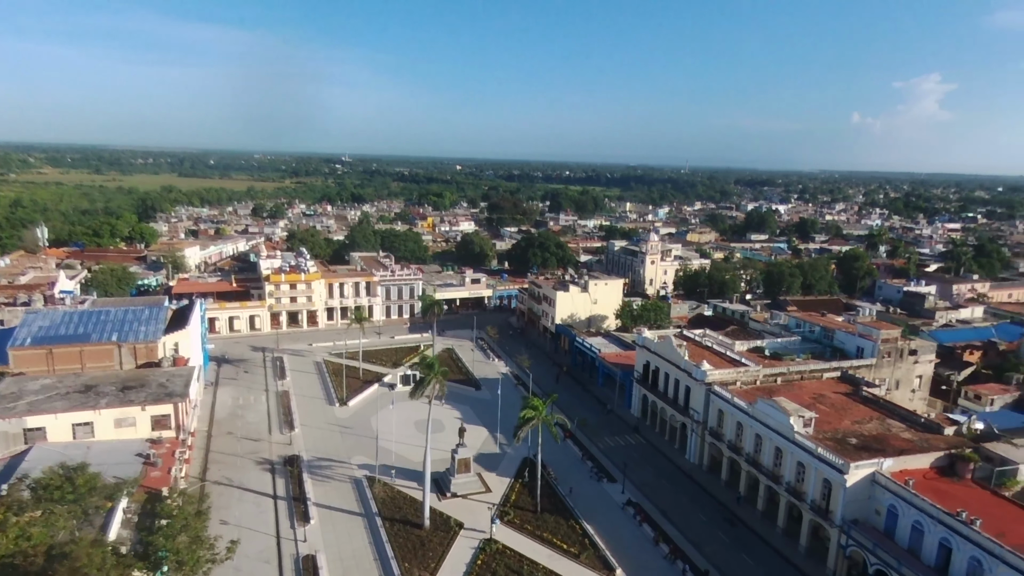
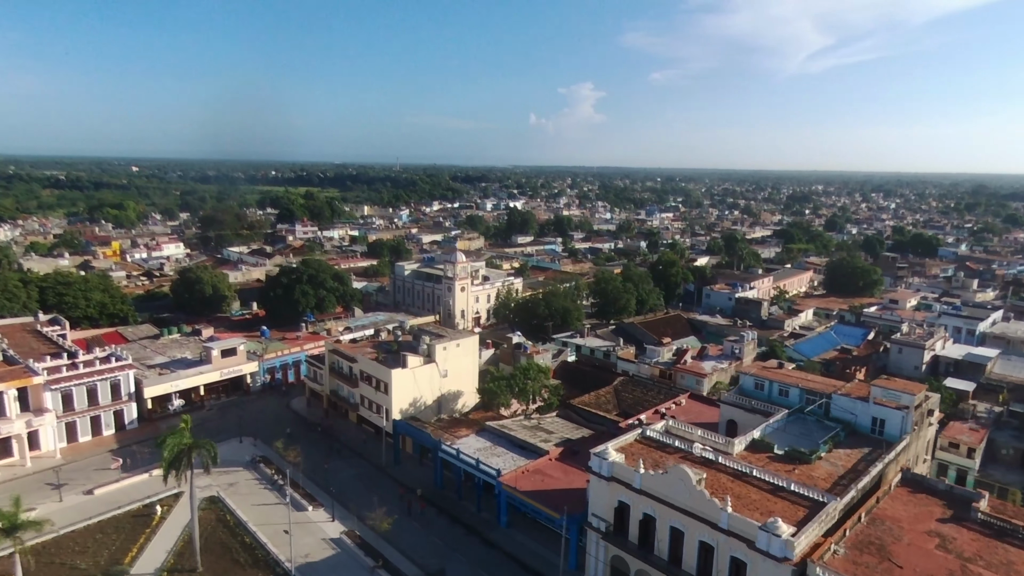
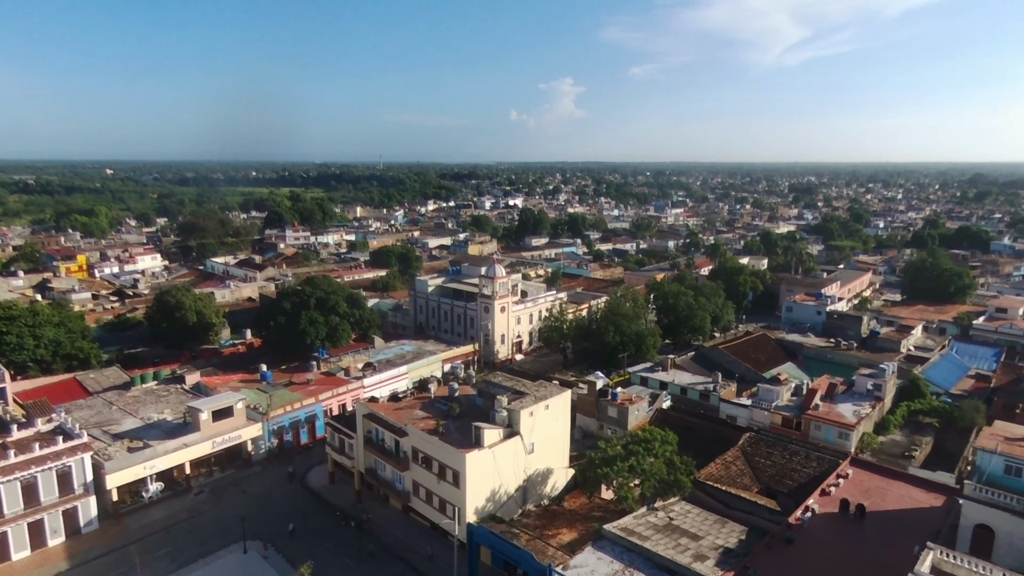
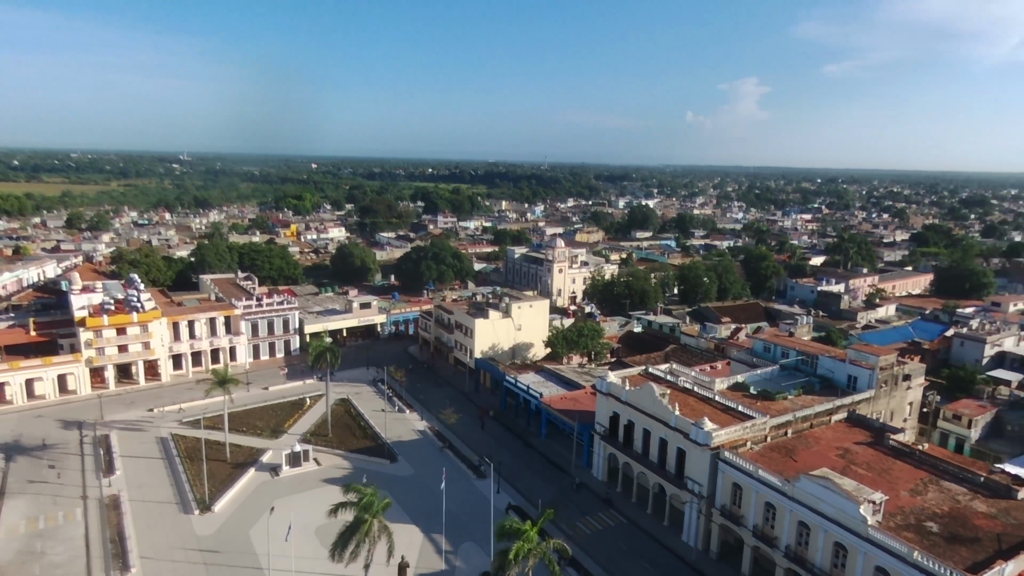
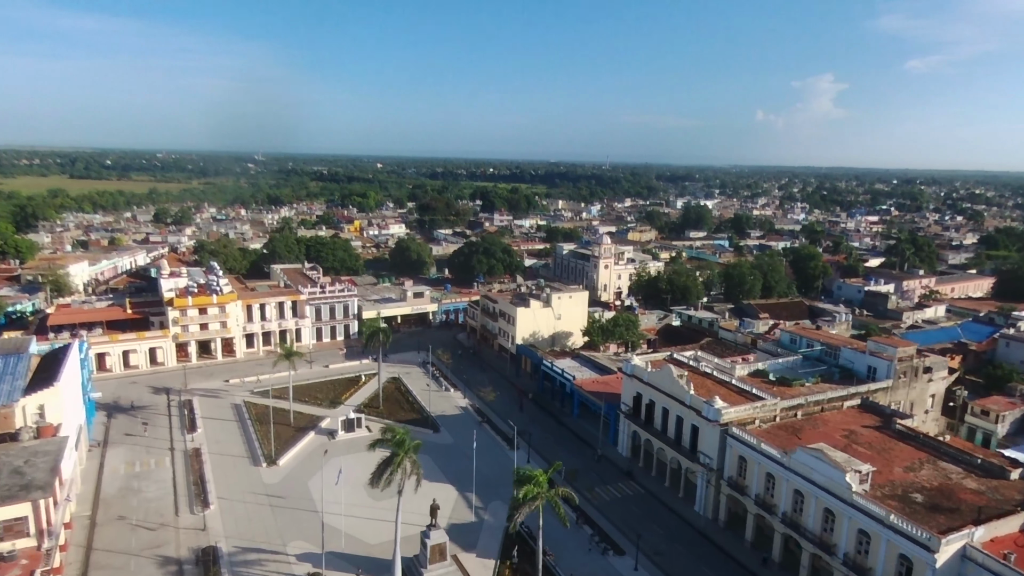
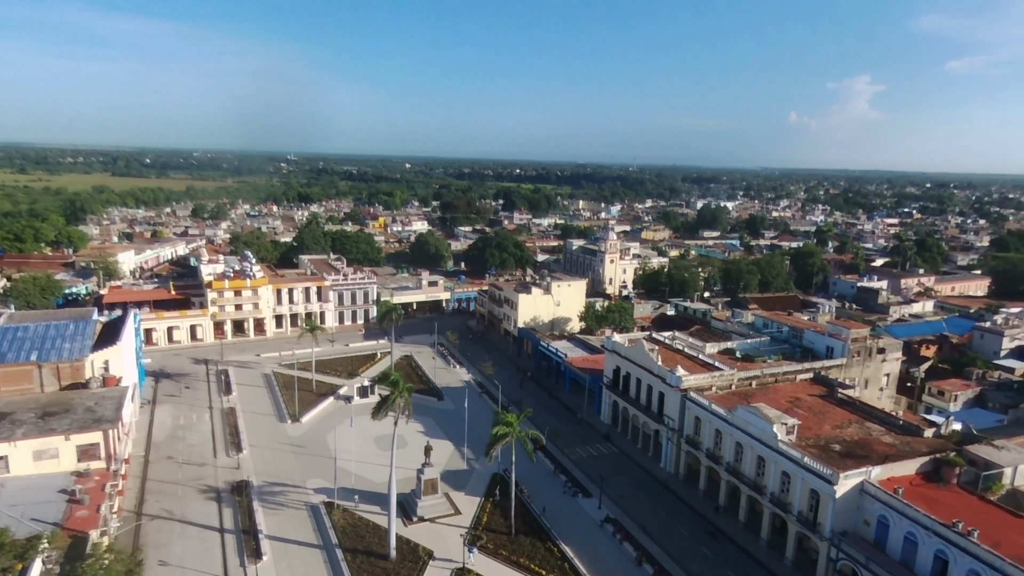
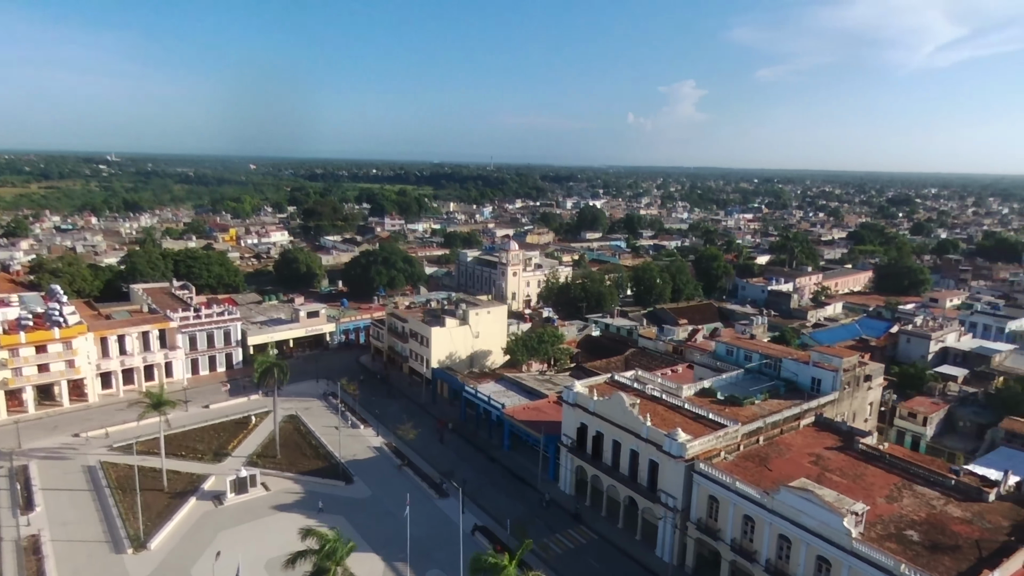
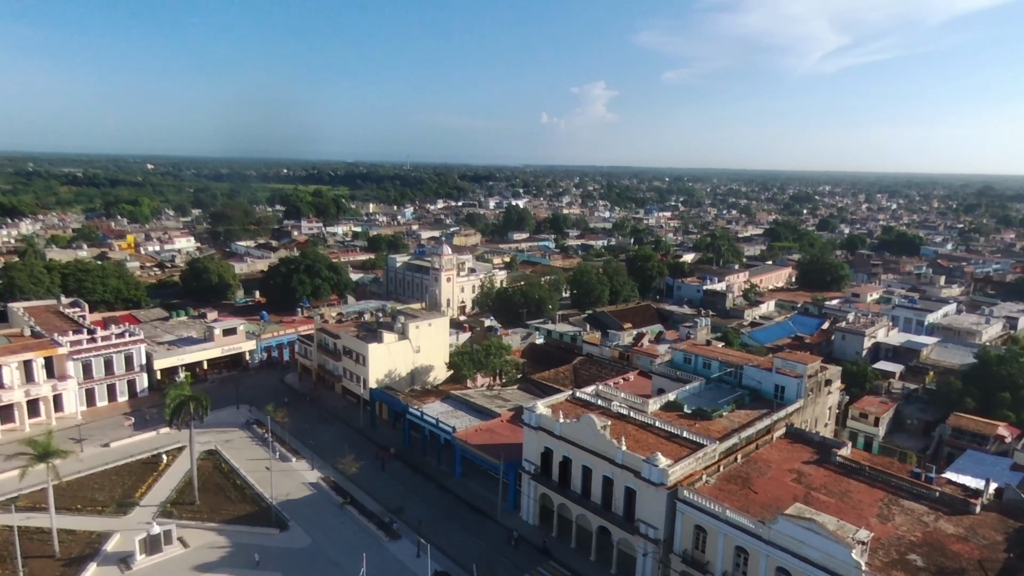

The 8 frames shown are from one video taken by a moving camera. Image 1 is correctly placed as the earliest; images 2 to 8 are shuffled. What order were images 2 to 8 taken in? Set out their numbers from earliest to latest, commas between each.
6, 5, 4, 7, 8, 2, 3
